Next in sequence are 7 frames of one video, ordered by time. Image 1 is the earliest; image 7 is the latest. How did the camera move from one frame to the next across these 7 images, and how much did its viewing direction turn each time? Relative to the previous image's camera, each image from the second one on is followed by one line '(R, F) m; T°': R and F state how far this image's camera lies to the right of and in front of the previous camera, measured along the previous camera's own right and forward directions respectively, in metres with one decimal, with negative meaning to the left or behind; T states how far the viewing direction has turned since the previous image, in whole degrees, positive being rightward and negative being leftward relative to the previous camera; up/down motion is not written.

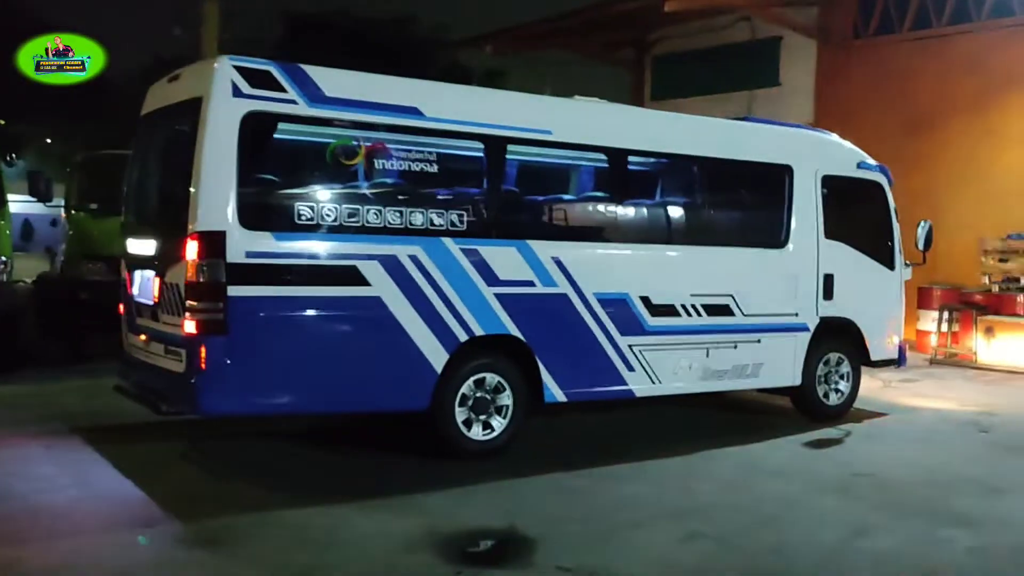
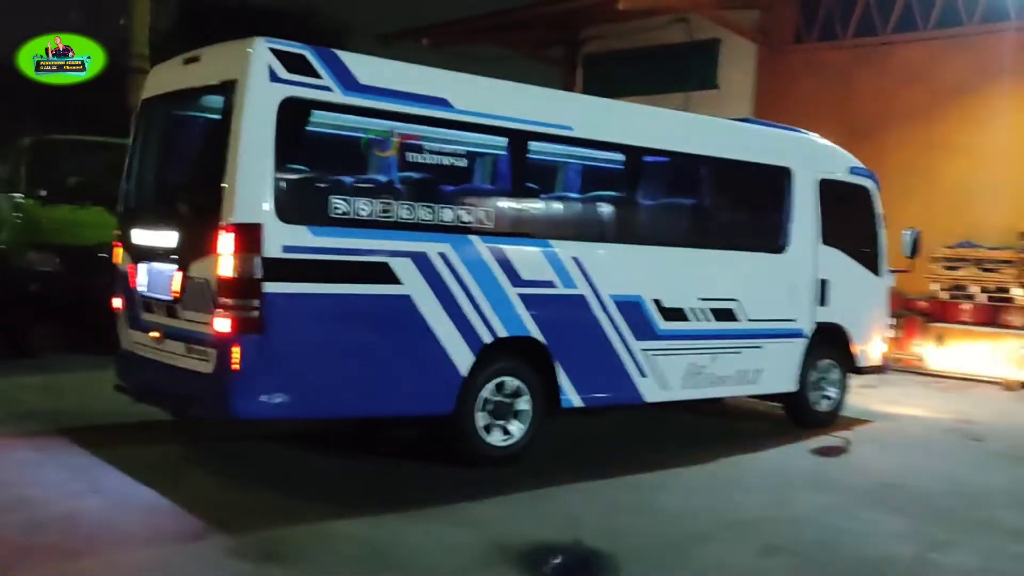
(-0.8, +0.2) m; +5°
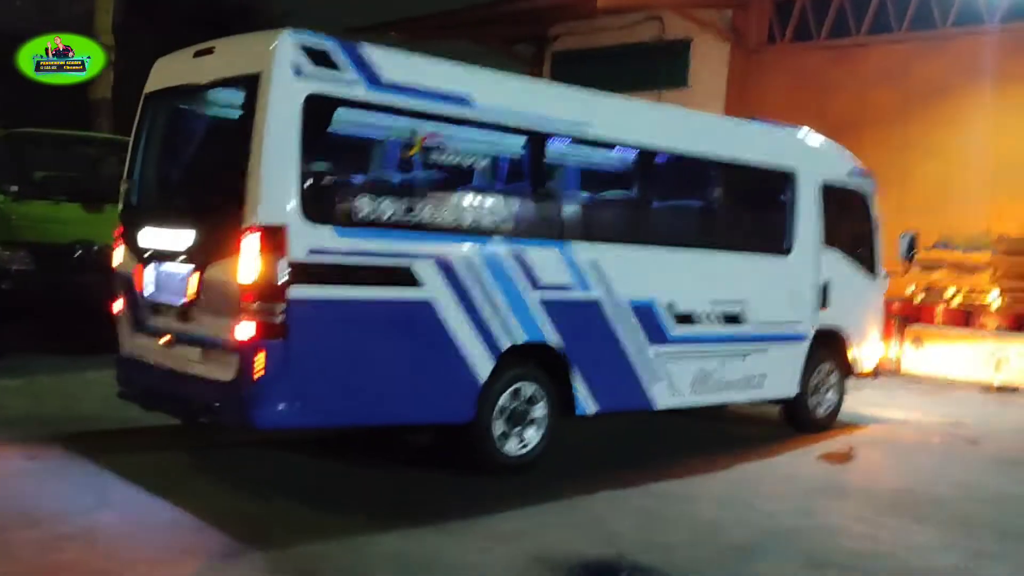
(-0.5, +0.2) m; +3°
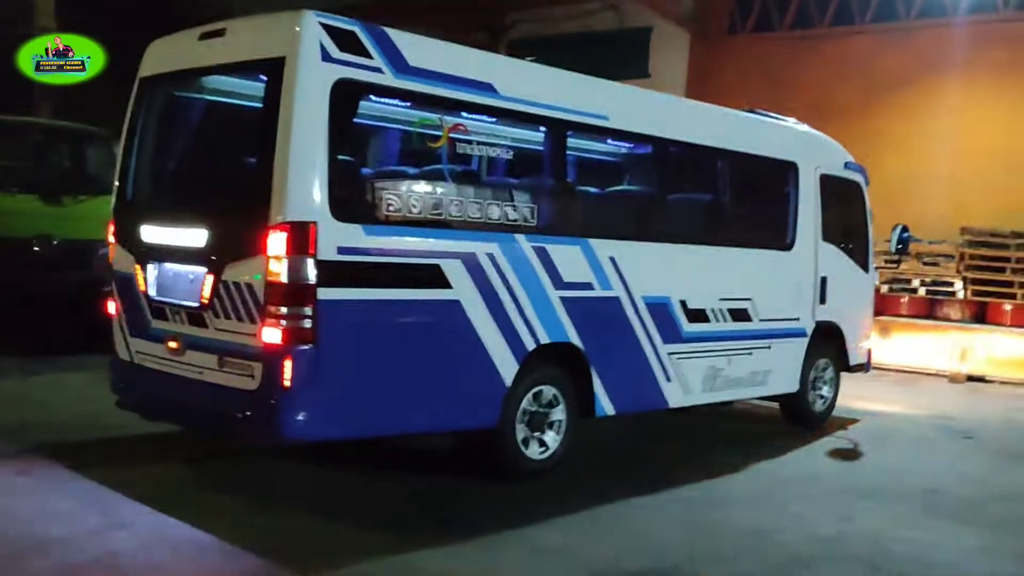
(-0.6, +0.3) m; +4°
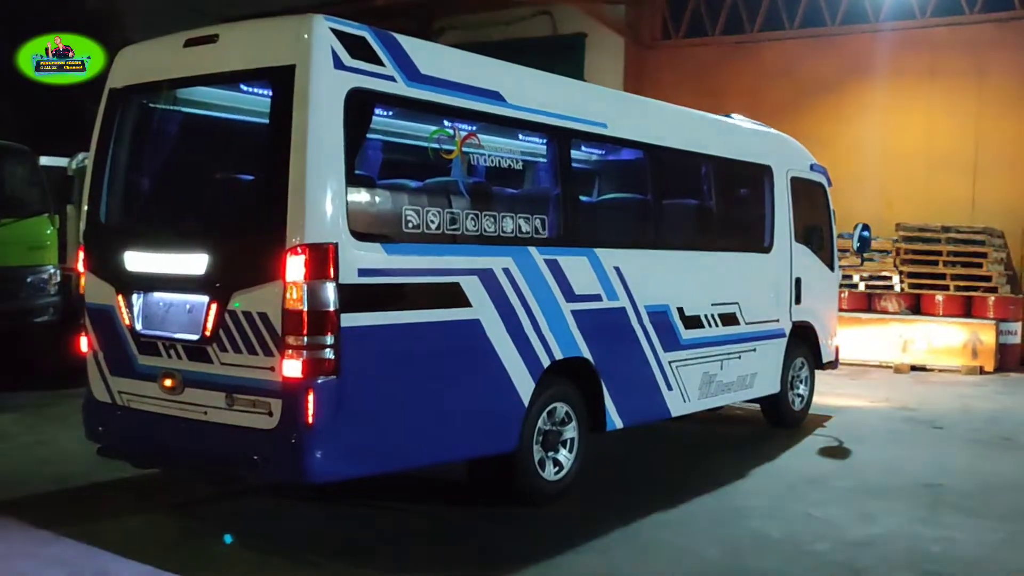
(-0.7, +0.4) m; +6°
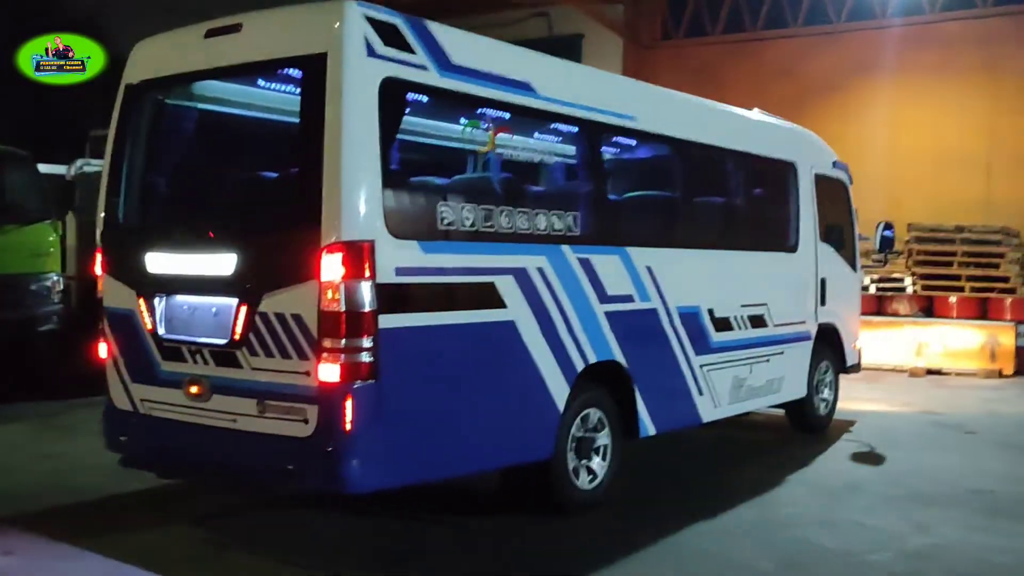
(-0.2, +0.2) m; 0°
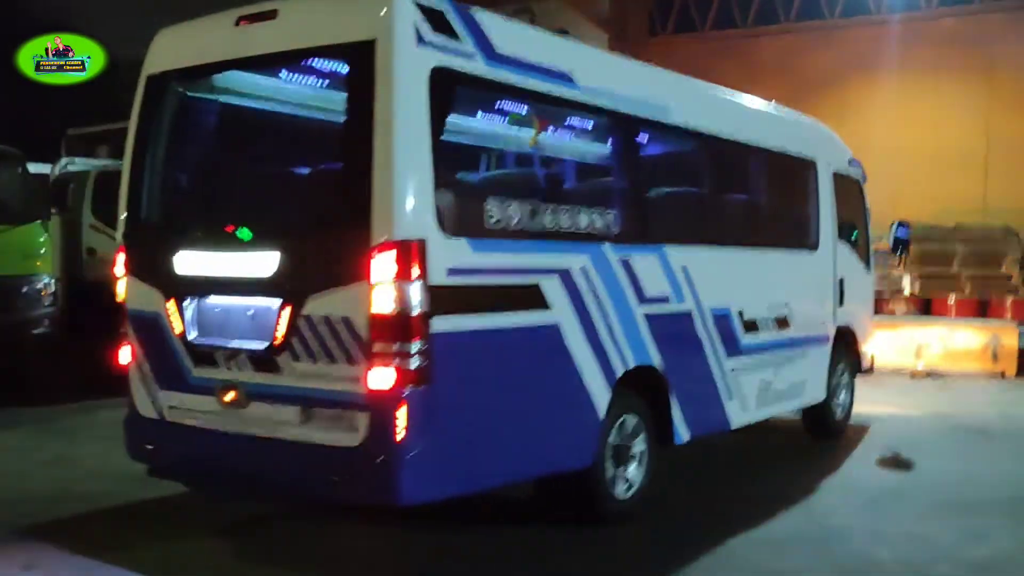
(-0.4, +0.2) m; +2°
